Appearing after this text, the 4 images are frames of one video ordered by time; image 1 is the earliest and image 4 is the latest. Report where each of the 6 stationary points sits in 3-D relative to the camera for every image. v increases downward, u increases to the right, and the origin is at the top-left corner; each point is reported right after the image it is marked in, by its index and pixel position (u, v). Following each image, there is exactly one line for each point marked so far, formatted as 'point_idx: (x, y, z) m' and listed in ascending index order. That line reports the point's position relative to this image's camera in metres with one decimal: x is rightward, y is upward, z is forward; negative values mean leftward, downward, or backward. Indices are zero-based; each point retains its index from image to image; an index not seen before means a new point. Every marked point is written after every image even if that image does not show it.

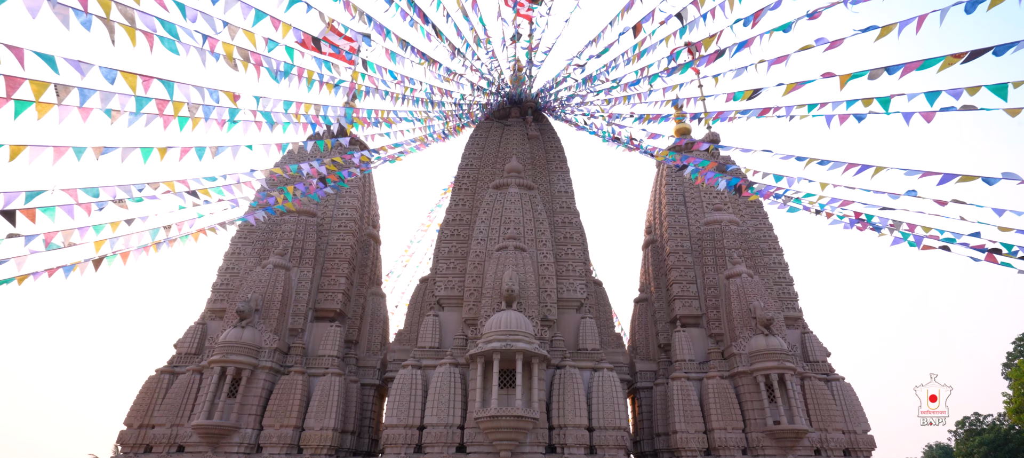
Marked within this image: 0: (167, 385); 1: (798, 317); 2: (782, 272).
0: (-7.2, -3.2, +9.3) m
1: (+6.9, -2.1, +10.8) m
2: (+6.7, -1.1, +11.3) m
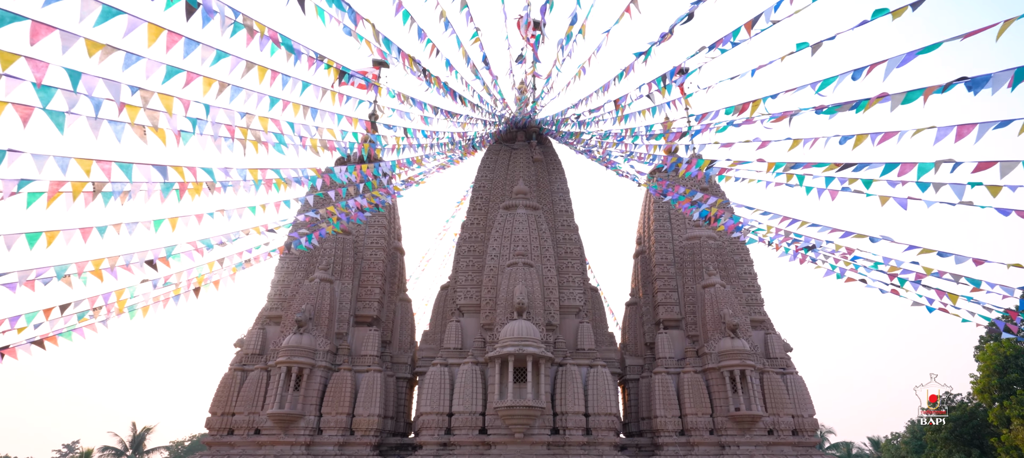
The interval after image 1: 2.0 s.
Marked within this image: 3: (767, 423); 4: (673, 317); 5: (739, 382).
0: (-6.9, -3.8, +11.4) m
1: (+7.1, -2.6, +12.8) m
2: (+7.0, -1.5, +13.2) m
3: (+6.4, -4.8, +11.2) m
4: (+4.6, -2.5, +12.8) m
5: (+5.7, -3.8, +11.3) m
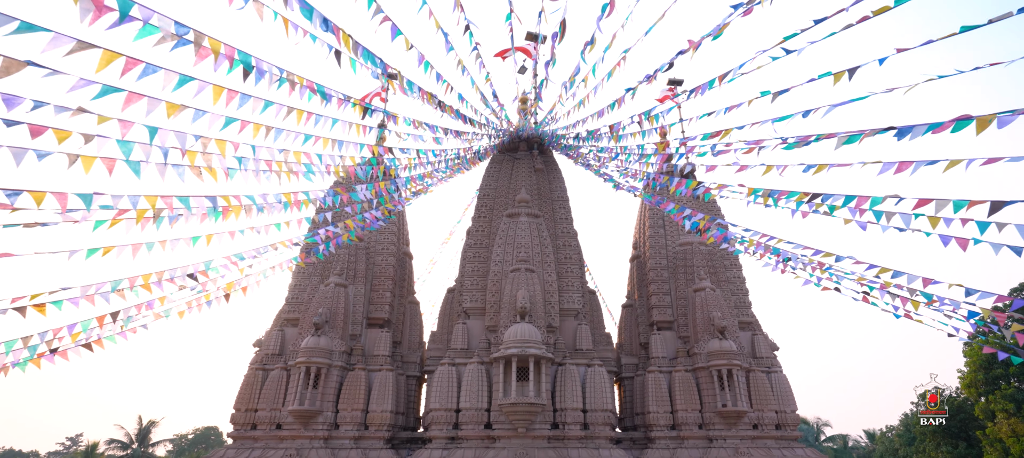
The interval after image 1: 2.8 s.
0: (-6.8, -4.1, +12.2) m
1: (+7.2, -2.8, +13.6) m
2: (+7.1, -1.7, +14.0) m
3: (+6.4, -5.1, +12.1) m
4: (+4.7, -2.7, +13.6) m
5: (+5.8, -4.1, +12.1) m
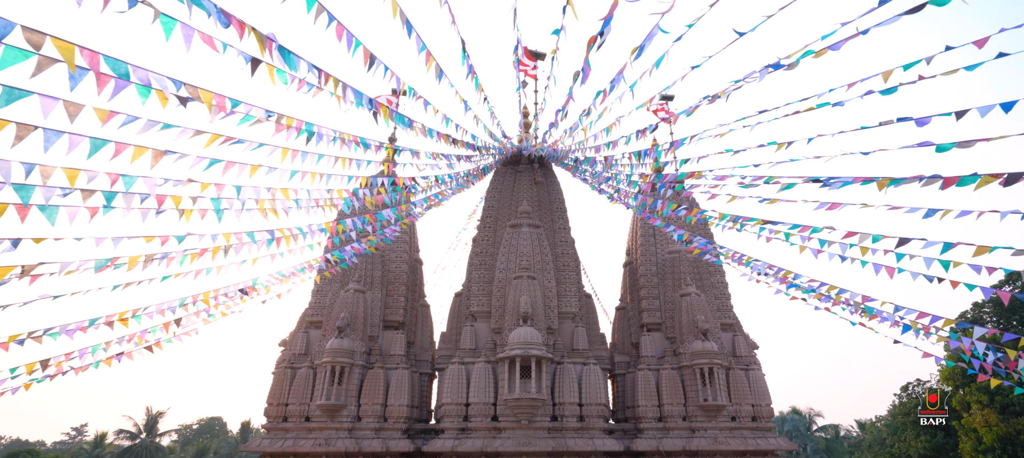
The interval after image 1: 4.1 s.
0: (-6.7, -4.4, +13.6) m
1: (+7.3, -3.1, +15.0) m
2: (+7.2, -2.1, +15.4) m
3: (+6.5, -5.5, +13.5) m
4: (+4.8, -3.1, +15.0) m
5: (+5.9, -4.5, +13.5) m
